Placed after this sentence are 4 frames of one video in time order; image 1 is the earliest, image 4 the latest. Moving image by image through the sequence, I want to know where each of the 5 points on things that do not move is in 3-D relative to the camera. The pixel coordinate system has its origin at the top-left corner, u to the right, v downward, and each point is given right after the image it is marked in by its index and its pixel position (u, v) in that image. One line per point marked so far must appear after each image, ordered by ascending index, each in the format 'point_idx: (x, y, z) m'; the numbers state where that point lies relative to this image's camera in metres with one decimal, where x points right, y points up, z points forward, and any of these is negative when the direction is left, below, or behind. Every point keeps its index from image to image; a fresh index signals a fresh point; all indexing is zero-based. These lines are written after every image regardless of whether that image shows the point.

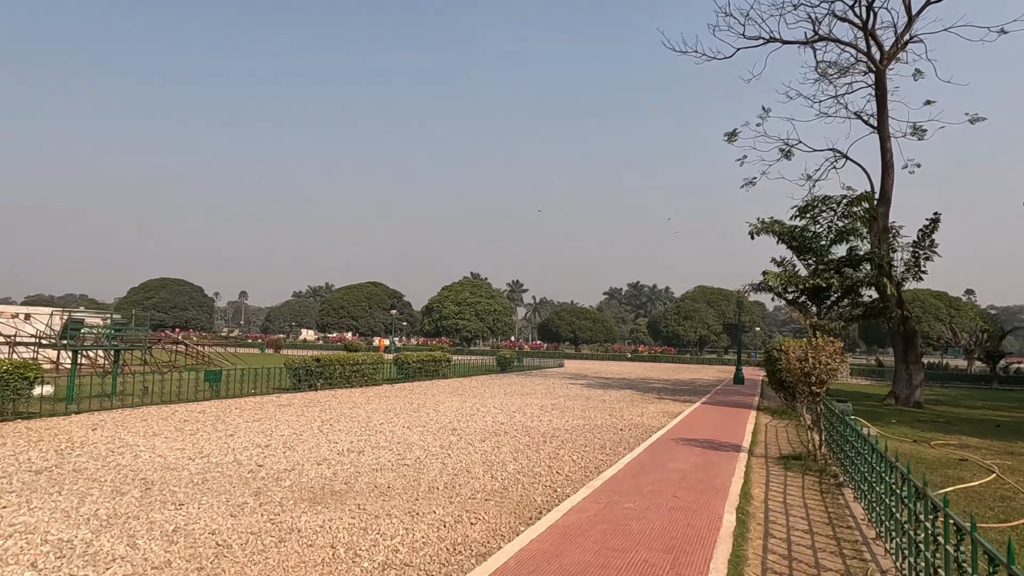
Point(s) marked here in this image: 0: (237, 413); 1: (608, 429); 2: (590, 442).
0: (-4.0, -1.8, +9.7) m
1: (+1.3, -2.0, +9.3) m
2: (+0.9, -1.9, +8.1) m
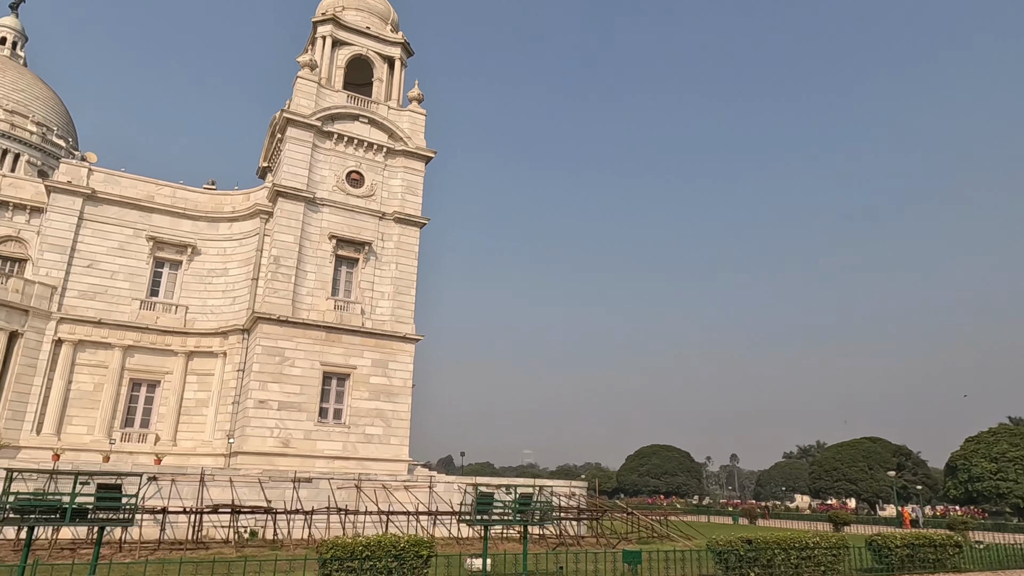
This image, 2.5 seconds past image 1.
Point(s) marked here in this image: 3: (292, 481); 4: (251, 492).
0: (+1.3, -3.9, +7.9) m
1: (+5.1, -2.9, +4.3) m
2: (+4.0, -2.7, +3.6) m
3: (-6.2, -5.4, +18.7) m
4: (-7.2, -5.6, +18.3) m
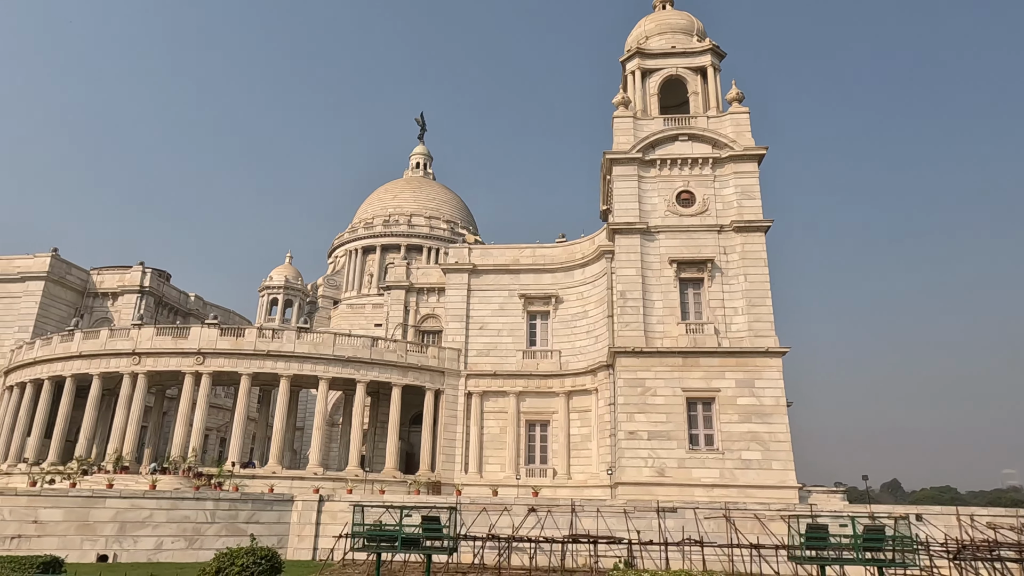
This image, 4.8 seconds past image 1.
0: (+4.0, -3.5, +5.6) m
1: (+5.1, -1.9, +0.6) m
2: (+3.8, -1.9, +0.7) m
3: (+4.1, -6.2, +18.5) m
4: (+3.0, -6.6, +18.7) m
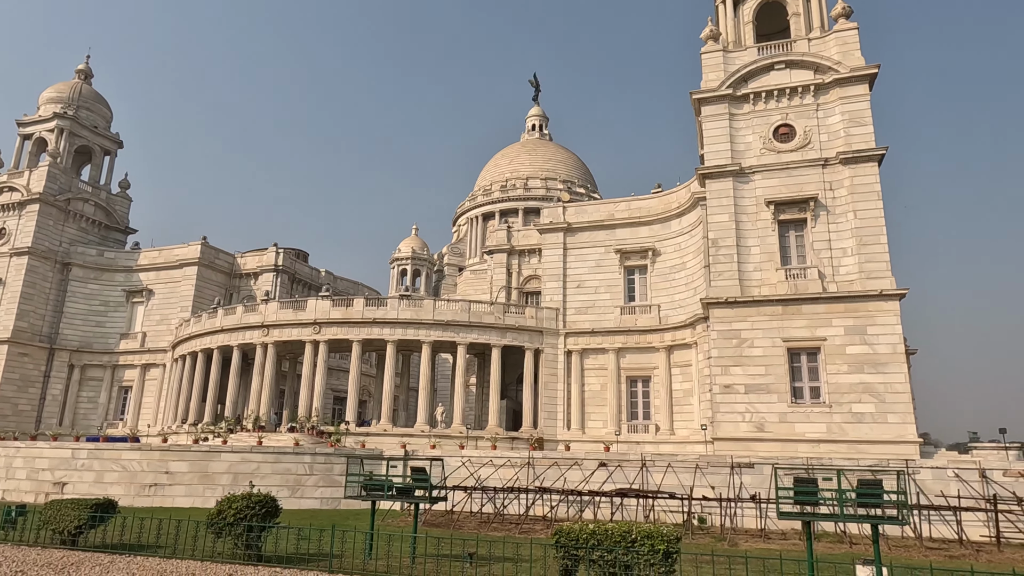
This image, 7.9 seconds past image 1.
0: (+2.8, -2.9, +5.0) m
1: (+2.6, -1.5, -0.2) m
2: (+1.4, -1.6, +0.2) m
3: (+5.8, -4.8, +17.7) m
4: (+4.9, -5.2, +18.1) m
